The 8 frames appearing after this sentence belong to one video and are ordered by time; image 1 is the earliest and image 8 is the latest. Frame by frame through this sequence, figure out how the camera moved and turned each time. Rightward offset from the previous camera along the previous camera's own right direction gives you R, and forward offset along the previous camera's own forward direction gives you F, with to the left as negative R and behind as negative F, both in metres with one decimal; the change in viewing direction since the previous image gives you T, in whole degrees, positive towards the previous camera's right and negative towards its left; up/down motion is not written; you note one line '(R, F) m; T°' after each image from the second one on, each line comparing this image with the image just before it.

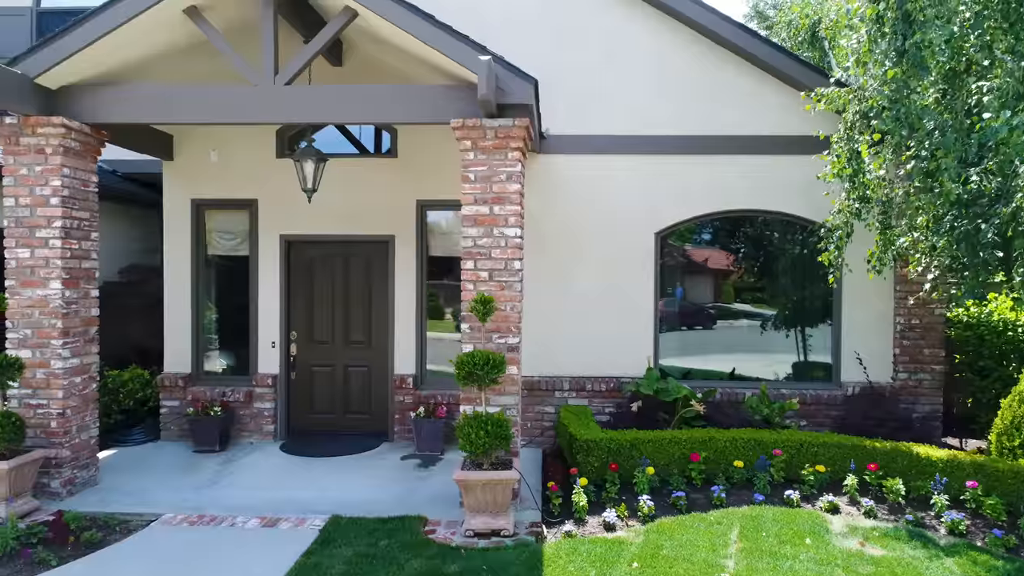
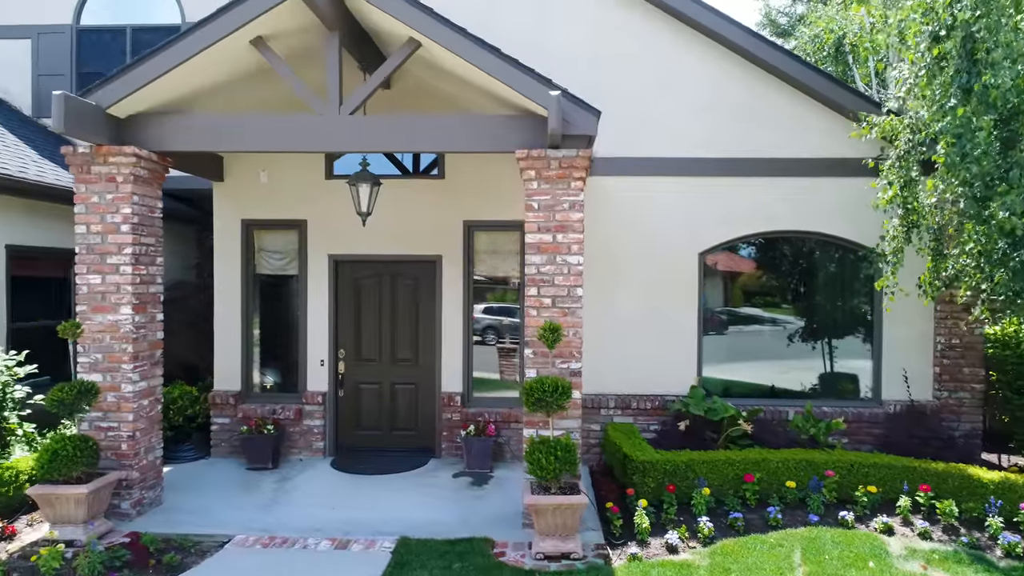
(-0.4, -0.1) m; 0°
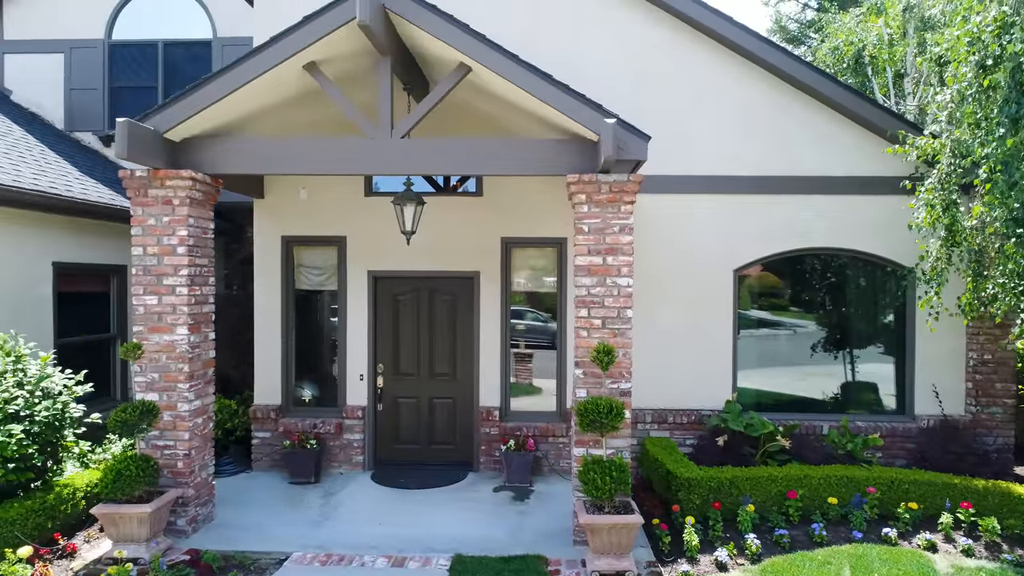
(-0.3, -0.1) m; 0°
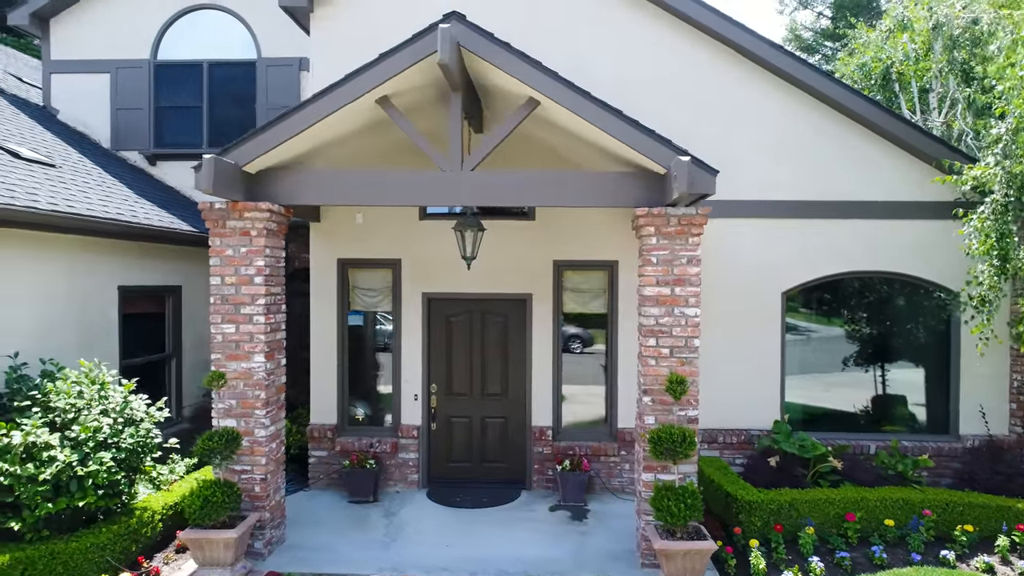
(-0.5, -0.1) m; 0°
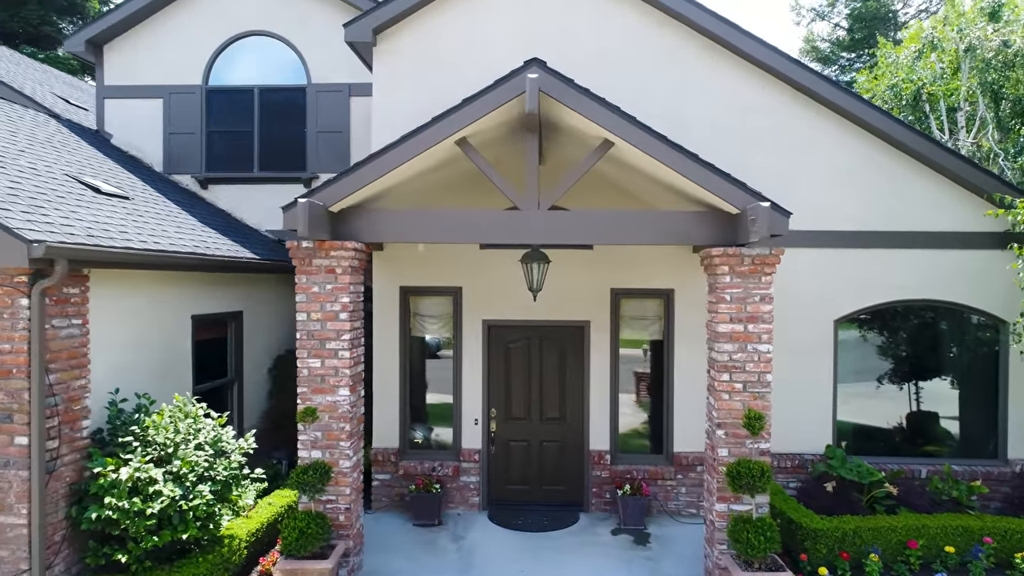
(-0.6, -0.2) m; 0°
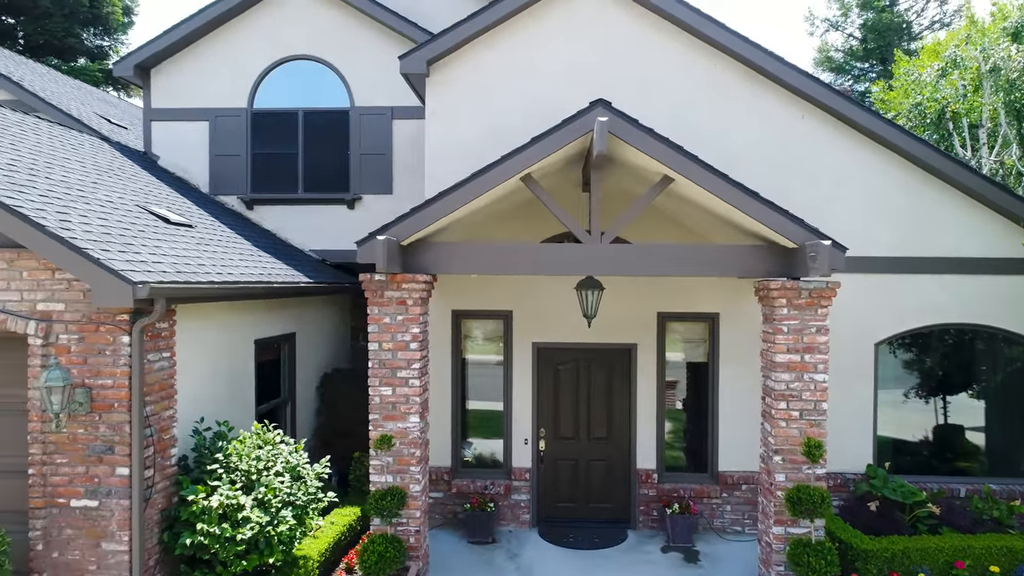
(-0.5, -0.2) m; 0°
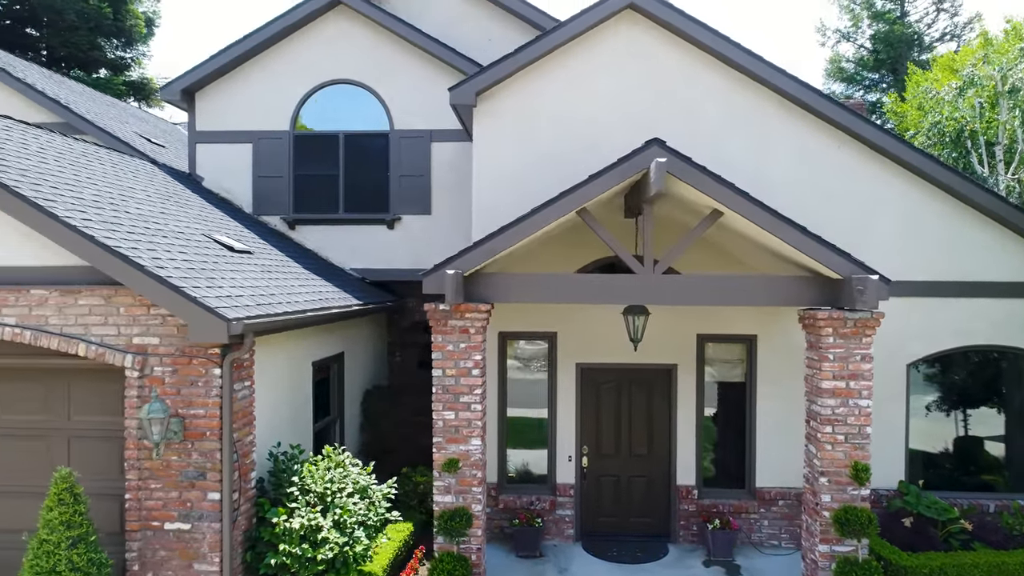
(-0.5, -0.3) m; 0°
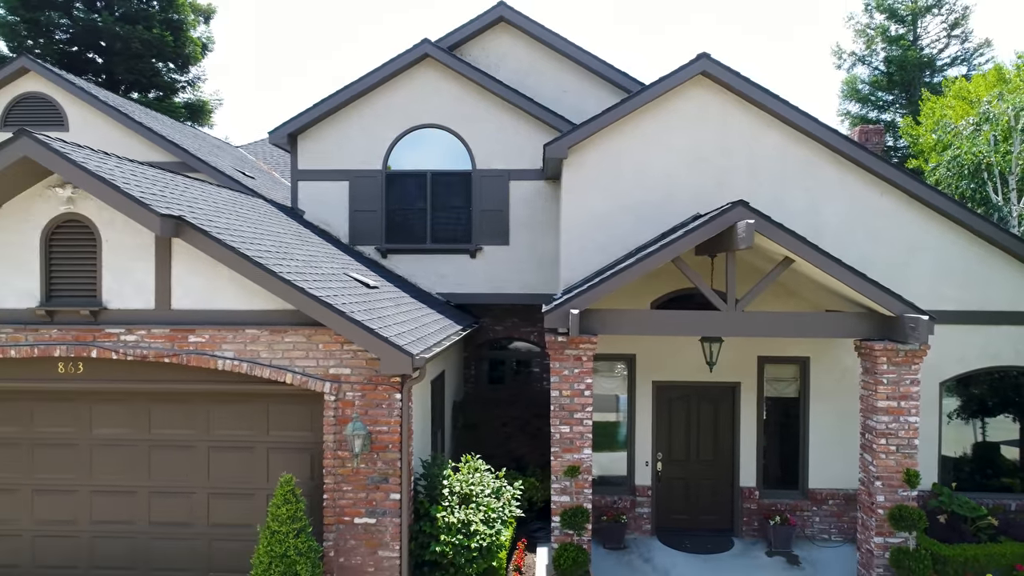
(-1.0, -1.2) m; 0°
